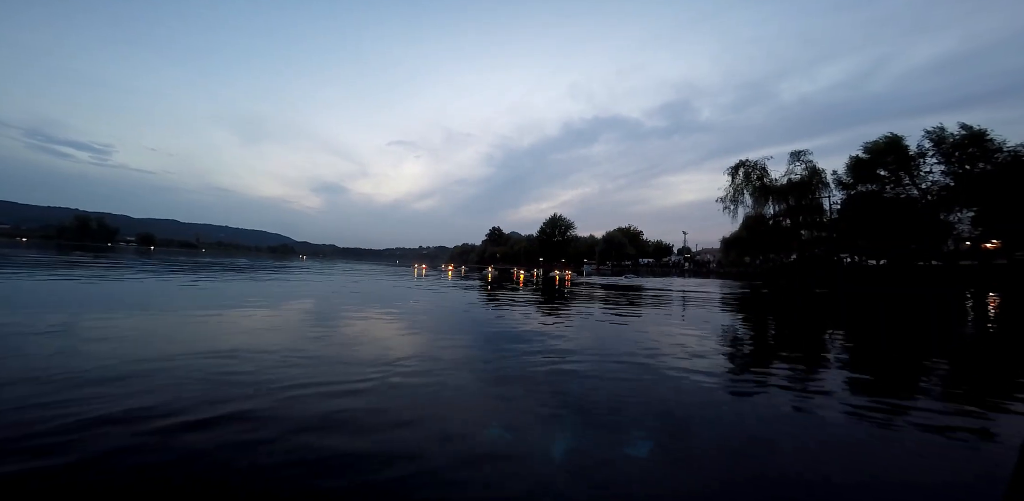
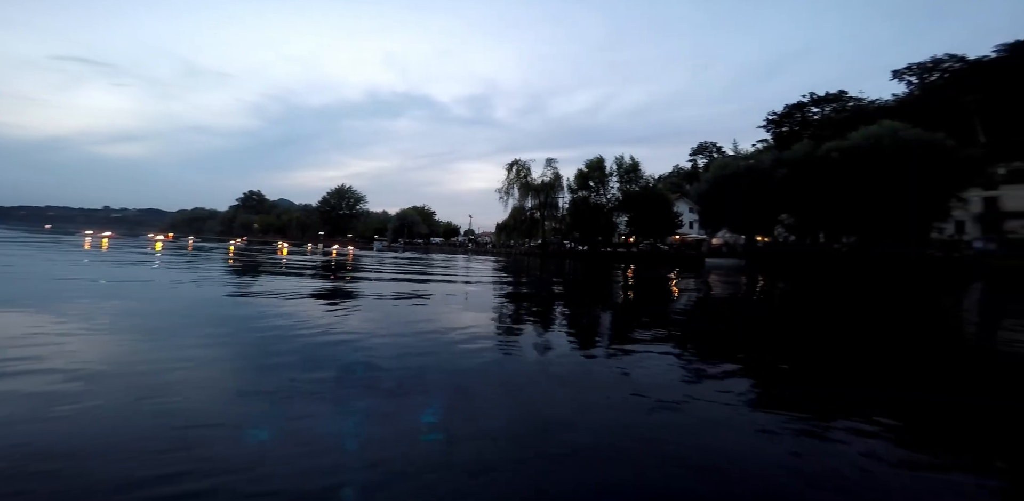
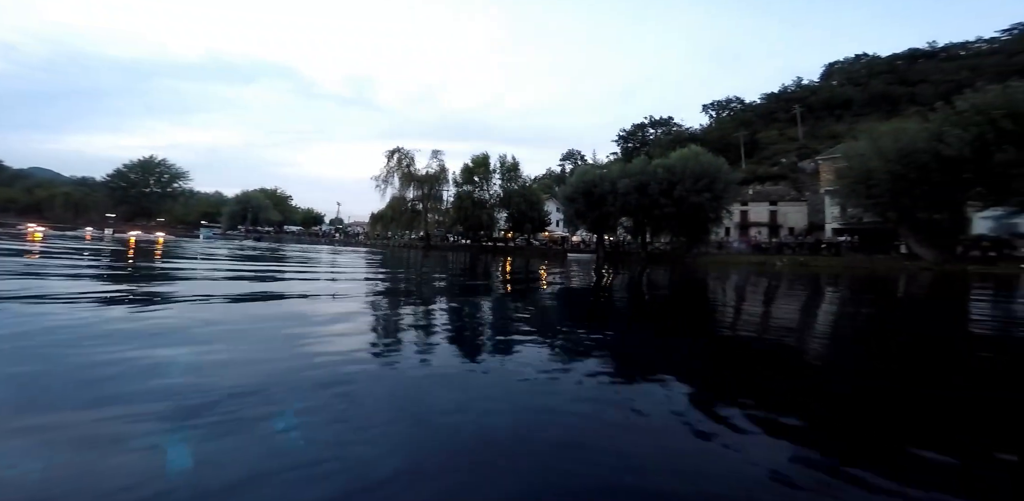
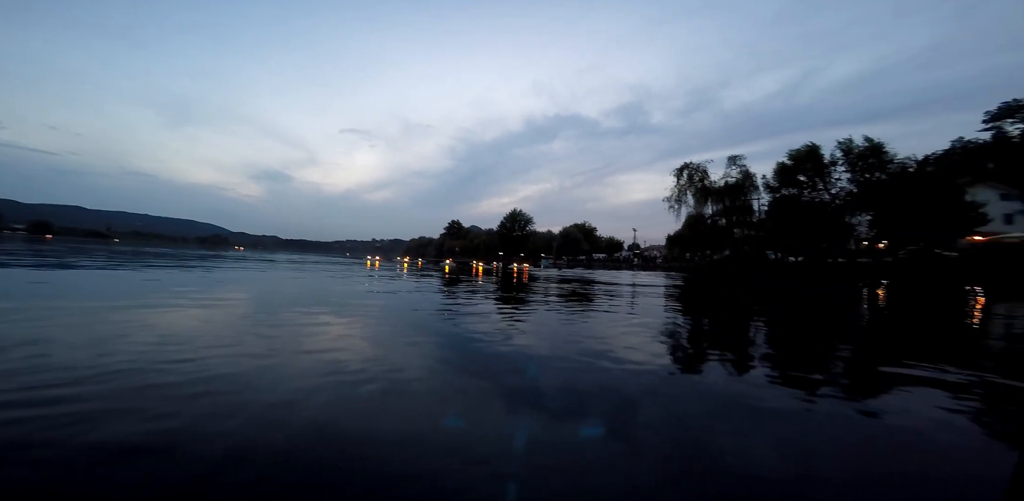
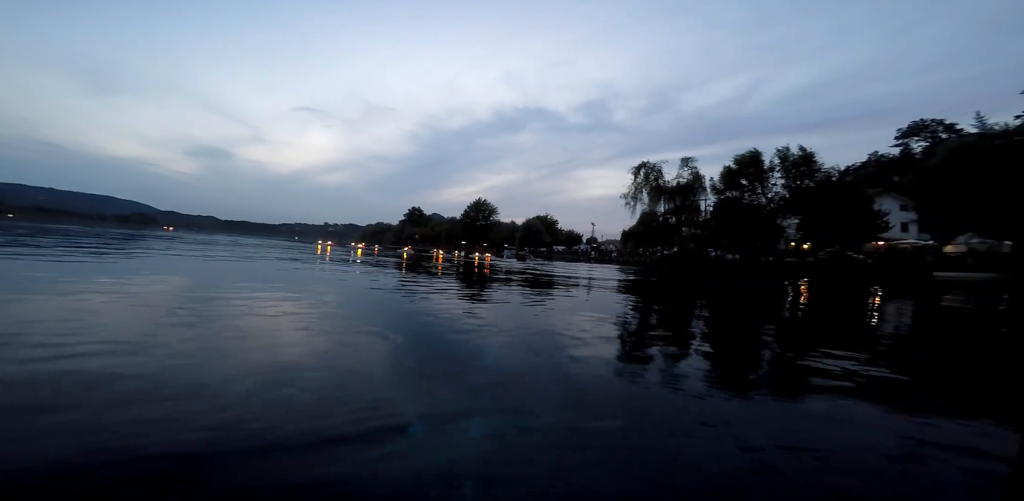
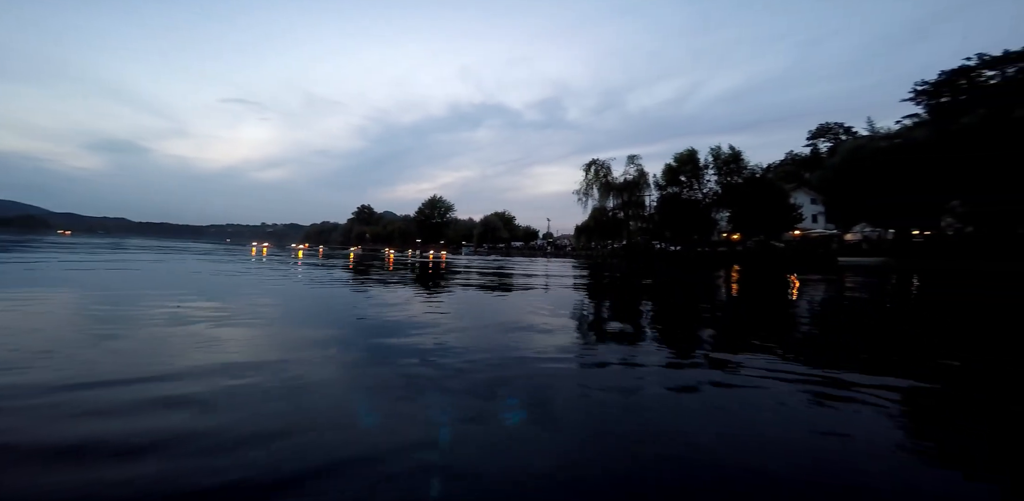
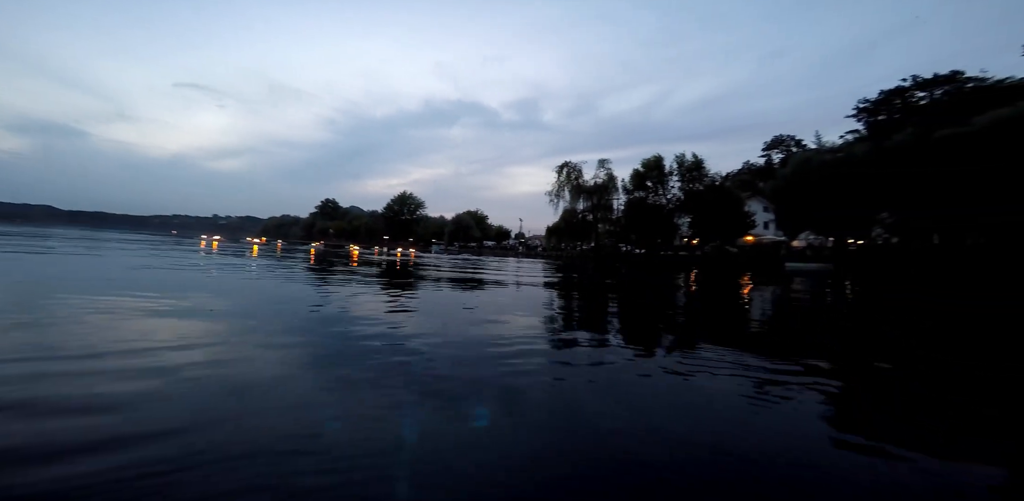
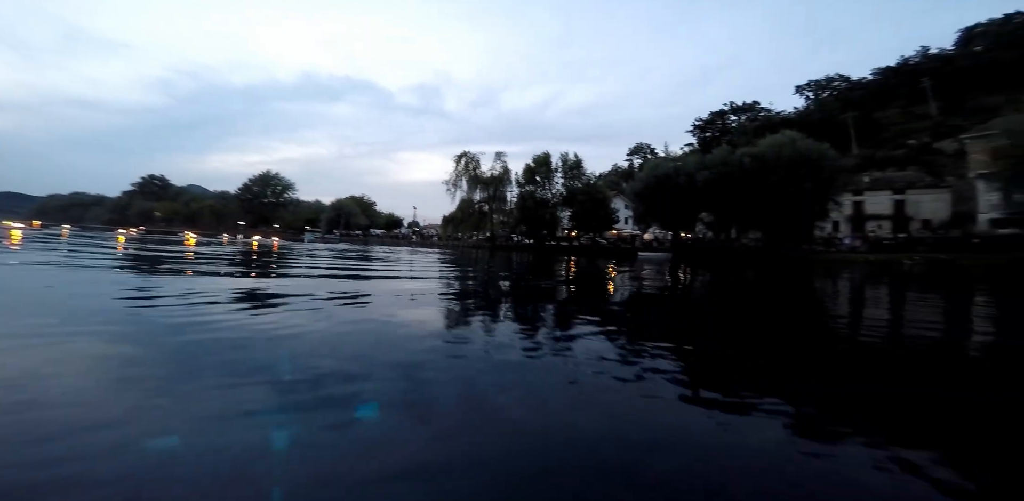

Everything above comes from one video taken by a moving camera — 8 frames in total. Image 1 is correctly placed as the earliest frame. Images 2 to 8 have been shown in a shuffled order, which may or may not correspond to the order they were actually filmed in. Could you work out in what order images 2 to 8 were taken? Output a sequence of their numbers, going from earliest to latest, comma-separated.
4, 5, 6, 7, 2, 8, 3
